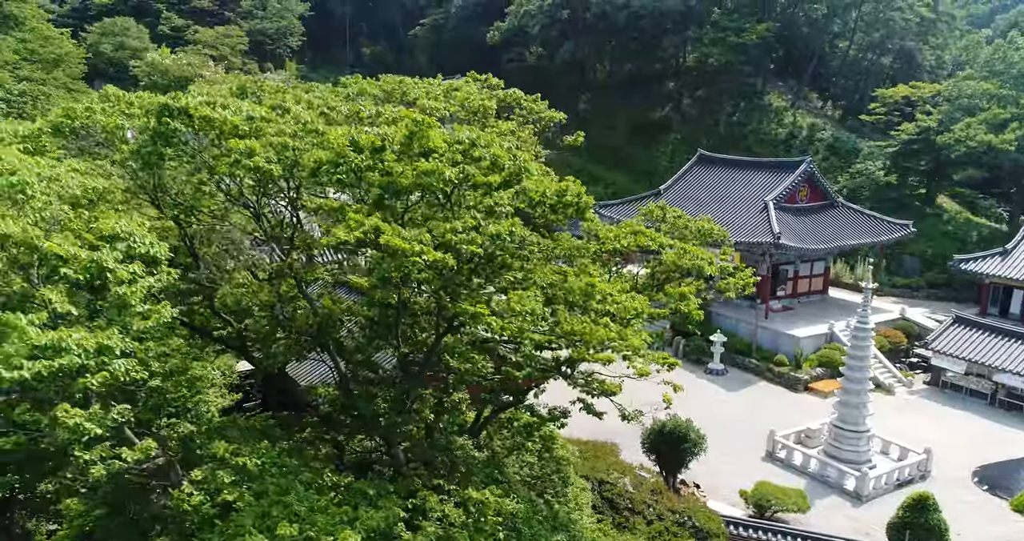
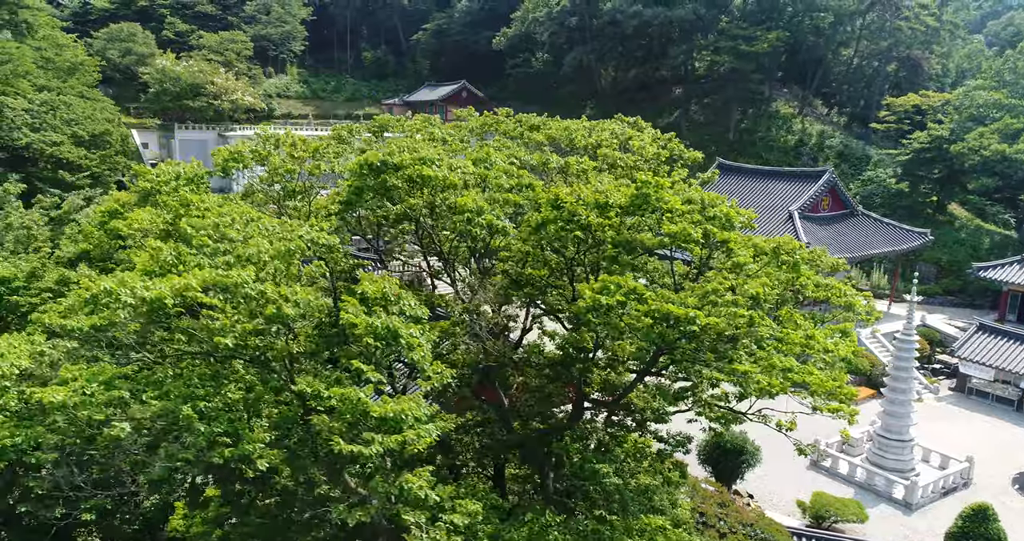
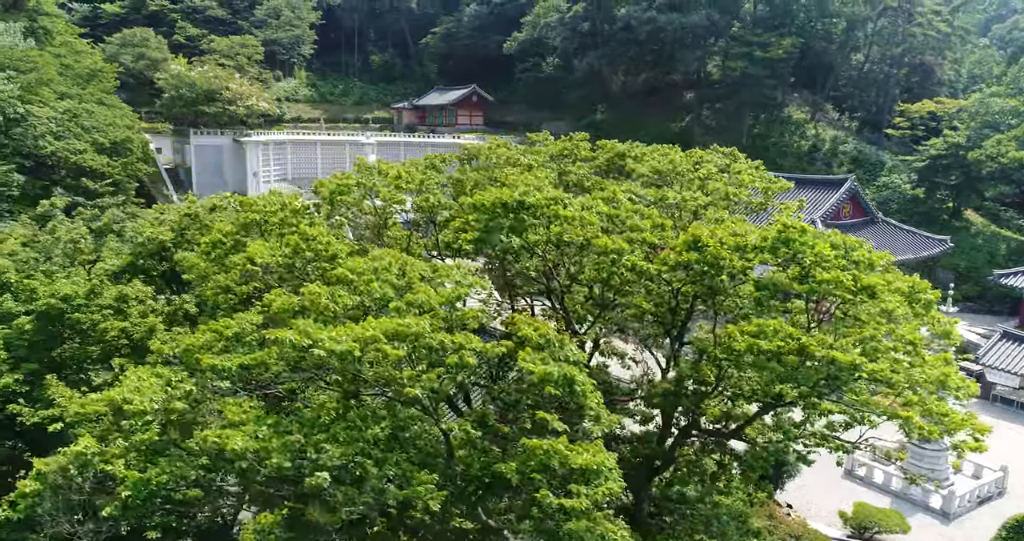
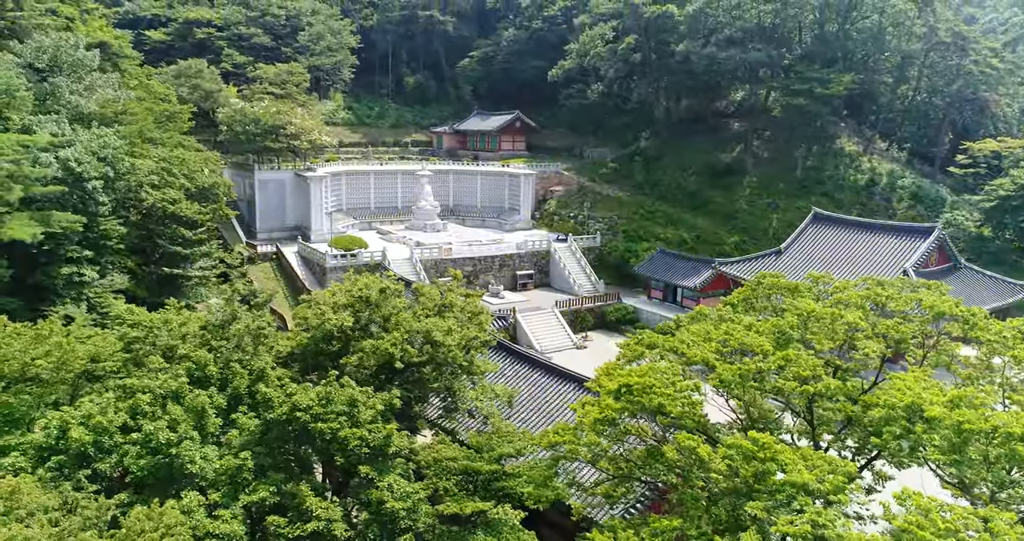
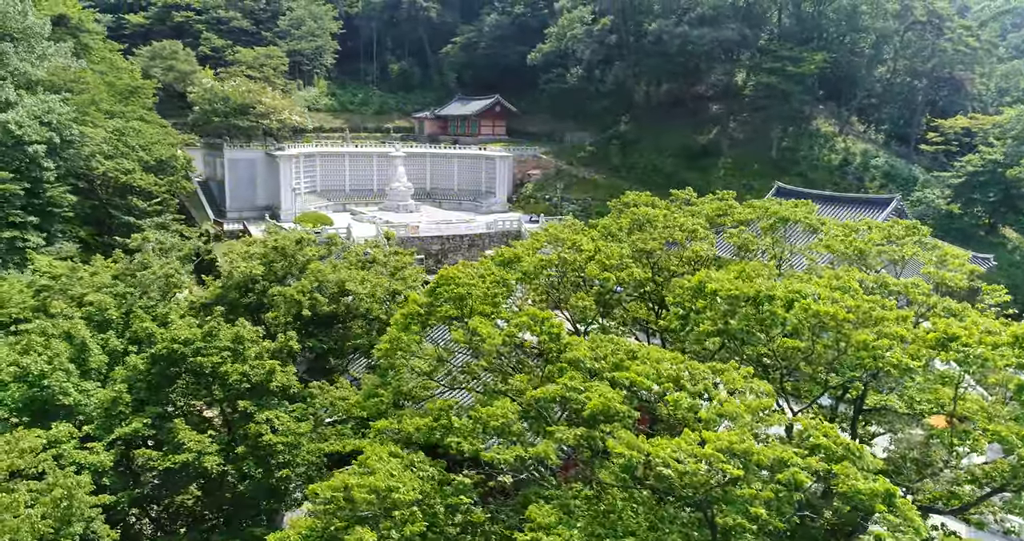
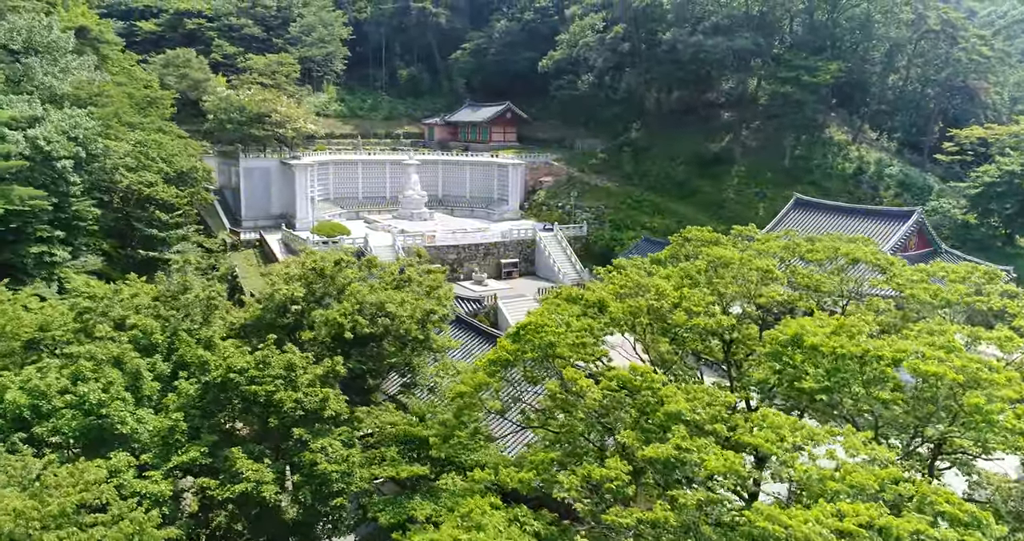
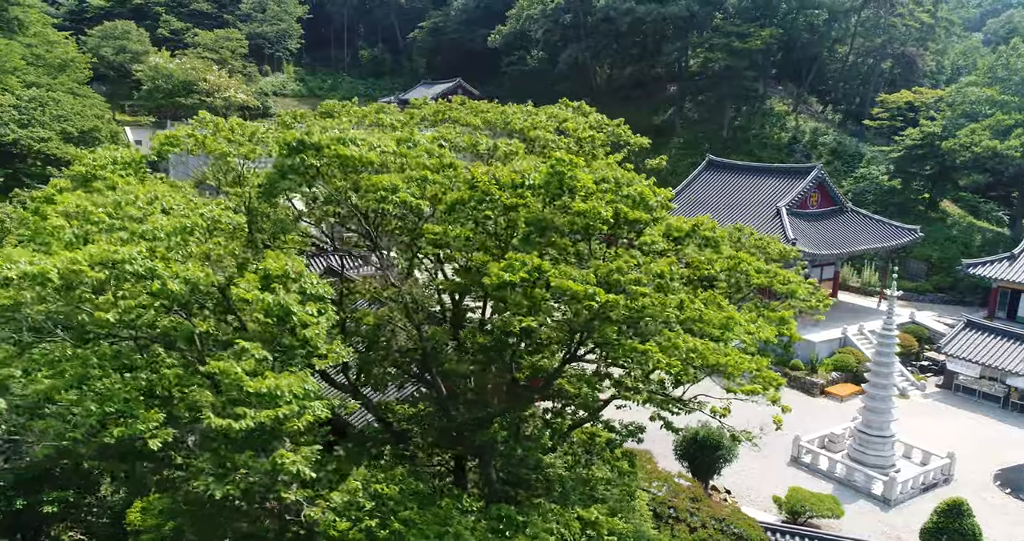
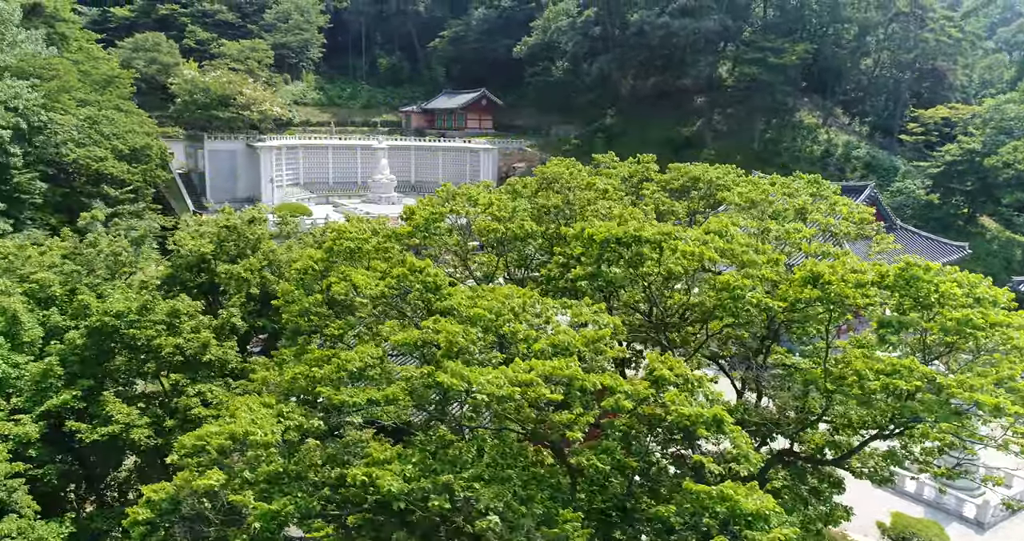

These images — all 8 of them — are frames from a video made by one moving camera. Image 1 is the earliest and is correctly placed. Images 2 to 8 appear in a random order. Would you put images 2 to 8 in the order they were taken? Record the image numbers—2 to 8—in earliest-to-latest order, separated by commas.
7, 2, 3, 8, 5, 6, 4
